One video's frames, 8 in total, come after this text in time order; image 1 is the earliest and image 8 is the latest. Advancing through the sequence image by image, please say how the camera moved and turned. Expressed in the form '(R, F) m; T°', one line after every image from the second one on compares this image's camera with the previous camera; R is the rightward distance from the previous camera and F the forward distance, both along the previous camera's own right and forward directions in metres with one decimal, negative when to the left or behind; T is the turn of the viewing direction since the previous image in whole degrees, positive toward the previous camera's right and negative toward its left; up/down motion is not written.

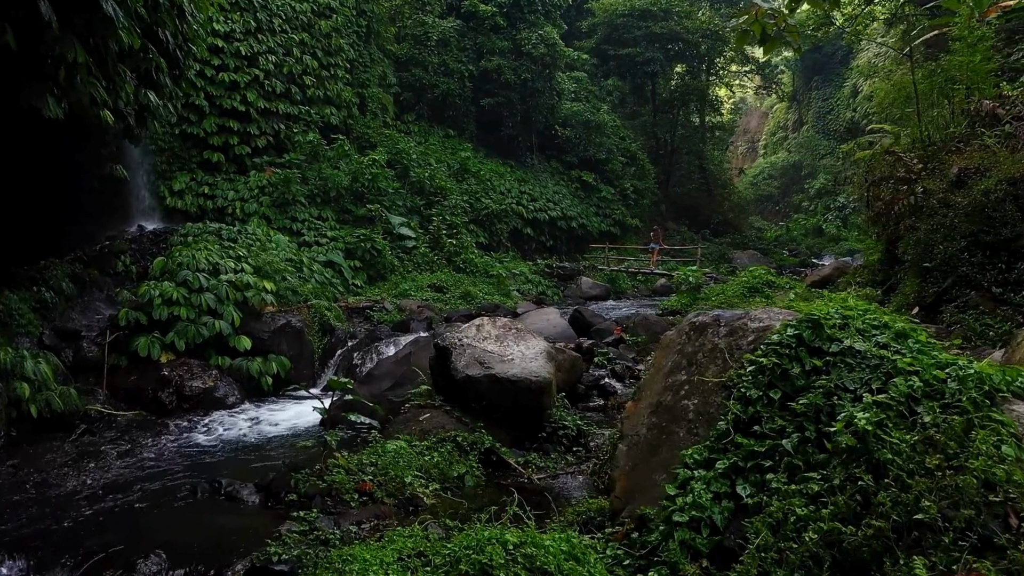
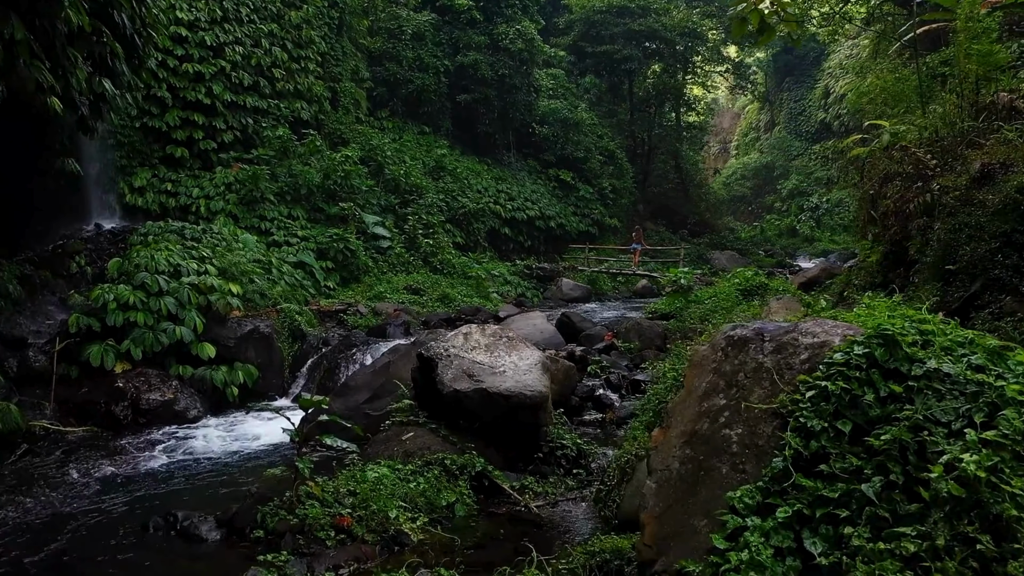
(-0.1, +0.4) m; +3°
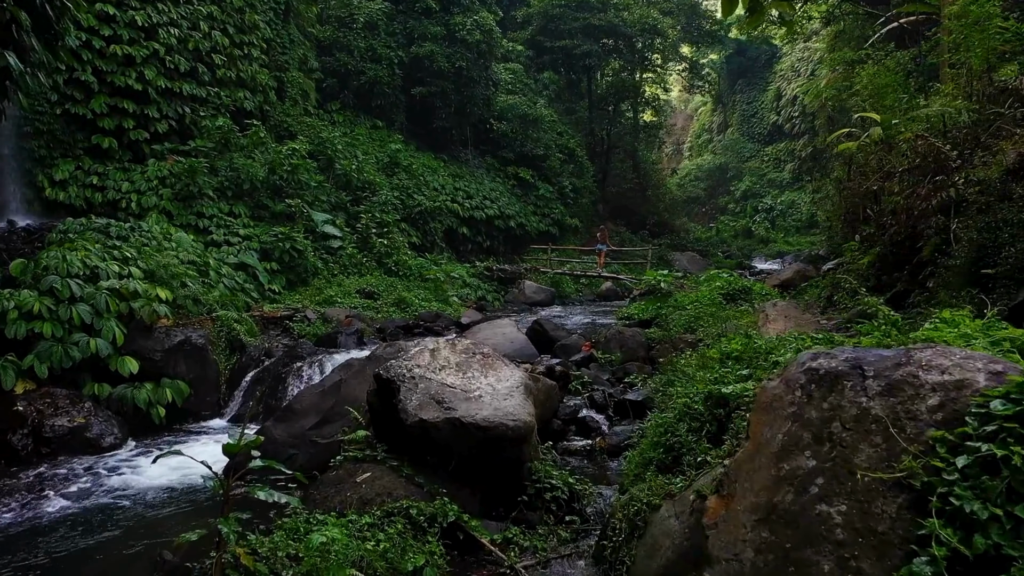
(-0.1, +0.7) m; +4°
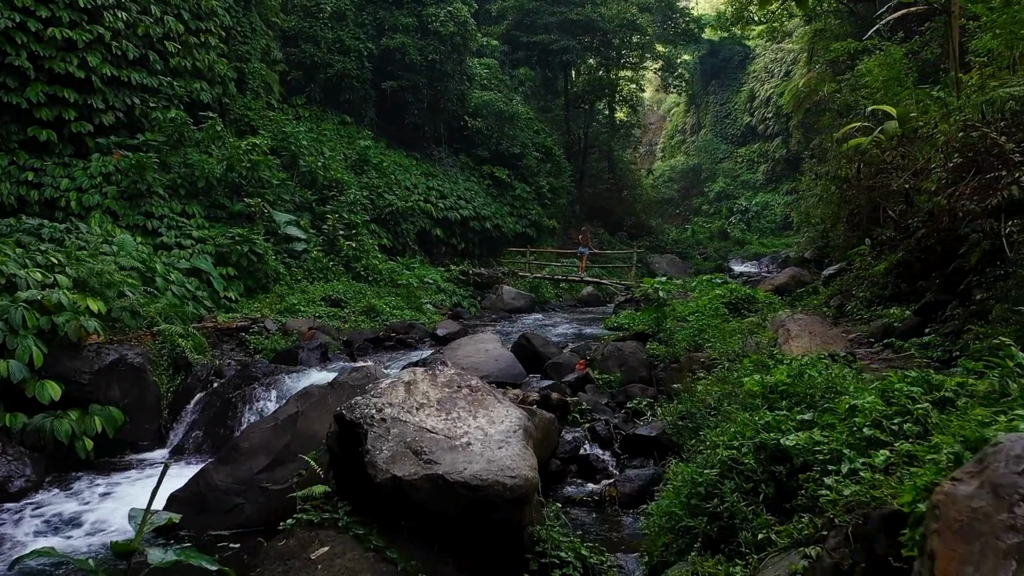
(-0.1, +0.8) m; +3°
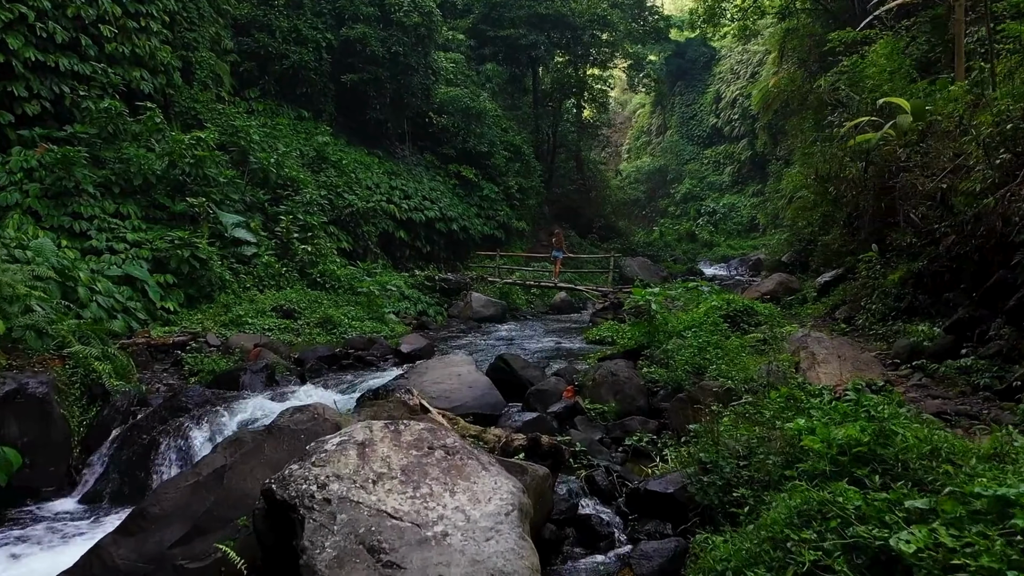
(-0.1, +0.8) m; +3°
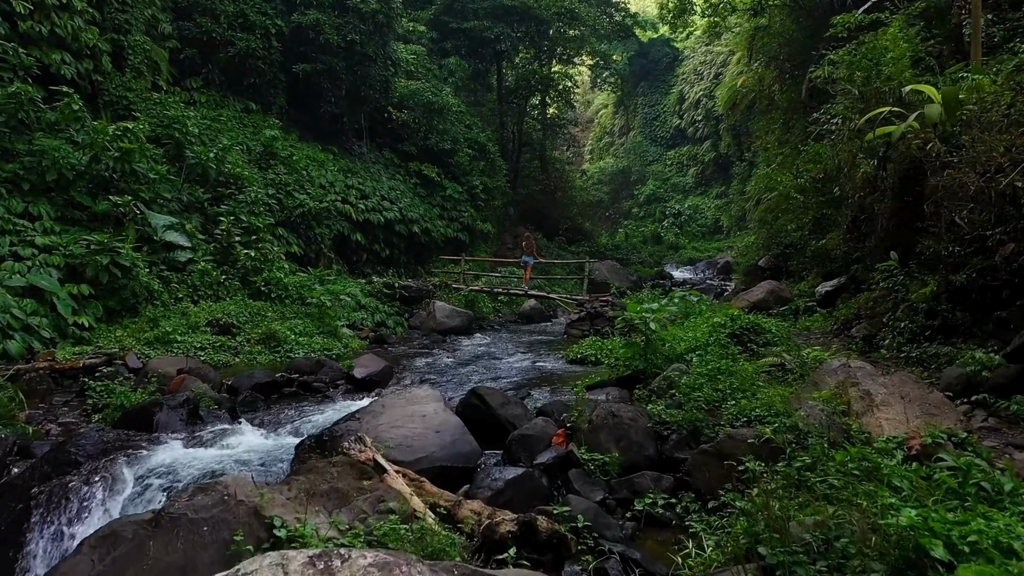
(-0.1, +0.9) m; +4°
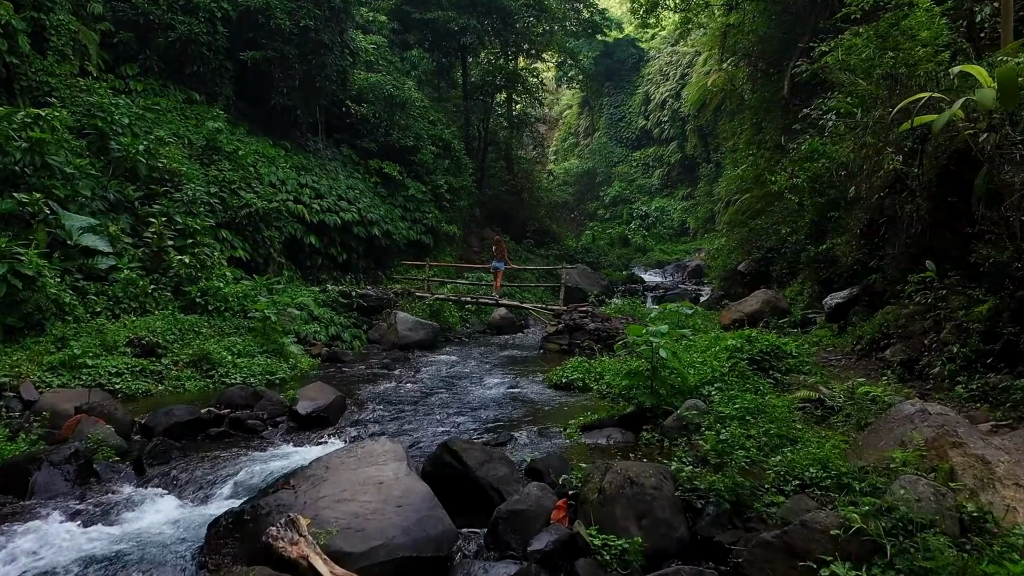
(-0.1, +1.0) m; +3°
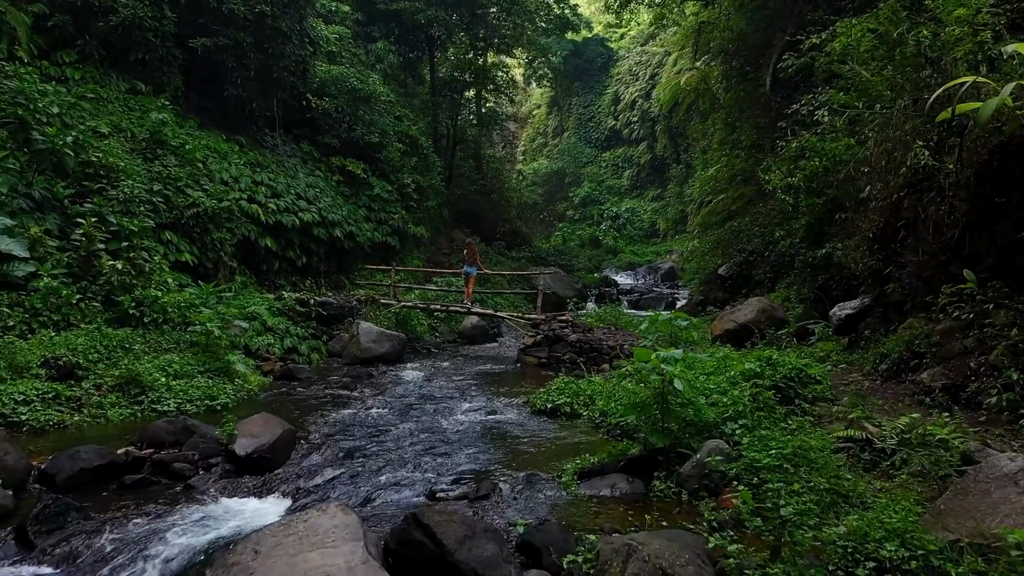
(-0.1, +0.8) m; +3°
